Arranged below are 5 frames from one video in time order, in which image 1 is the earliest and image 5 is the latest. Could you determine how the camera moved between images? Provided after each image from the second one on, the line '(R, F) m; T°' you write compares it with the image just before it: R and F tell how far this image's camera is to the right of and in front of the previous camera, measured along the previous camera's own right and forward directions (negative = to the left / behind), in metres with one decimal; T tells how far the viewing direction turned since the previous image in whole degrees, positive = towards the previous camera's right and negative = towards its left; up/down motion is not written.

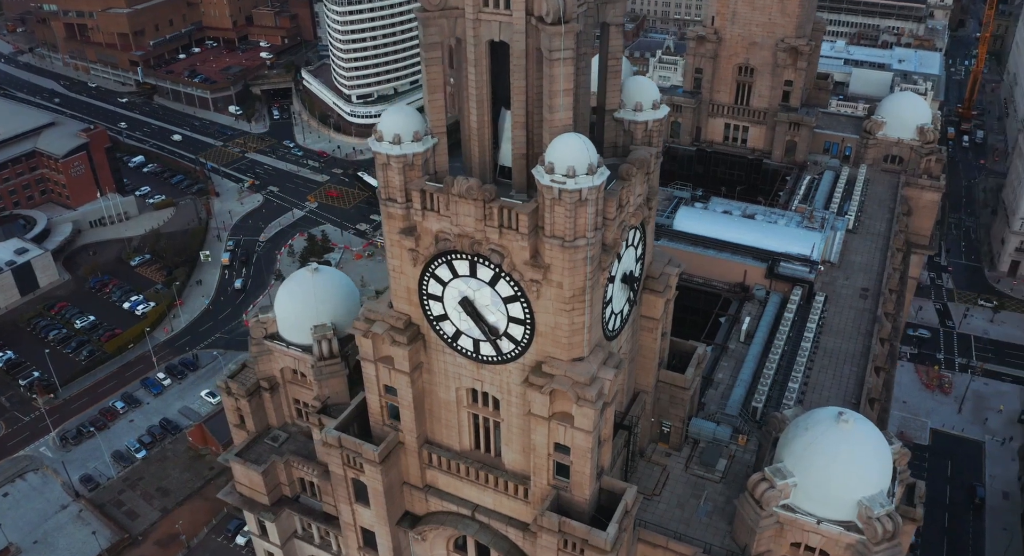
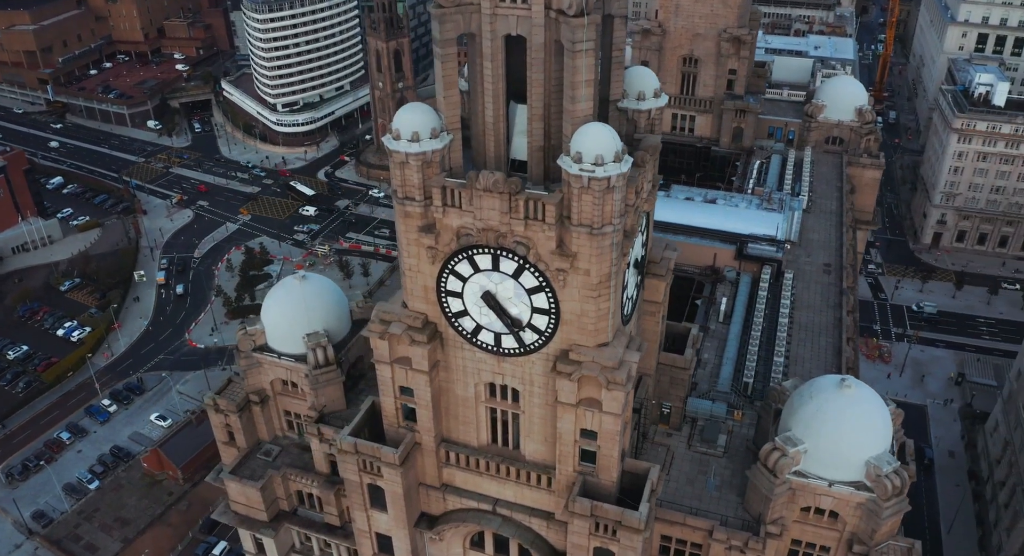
(-4.5, -0.1) m; +5°
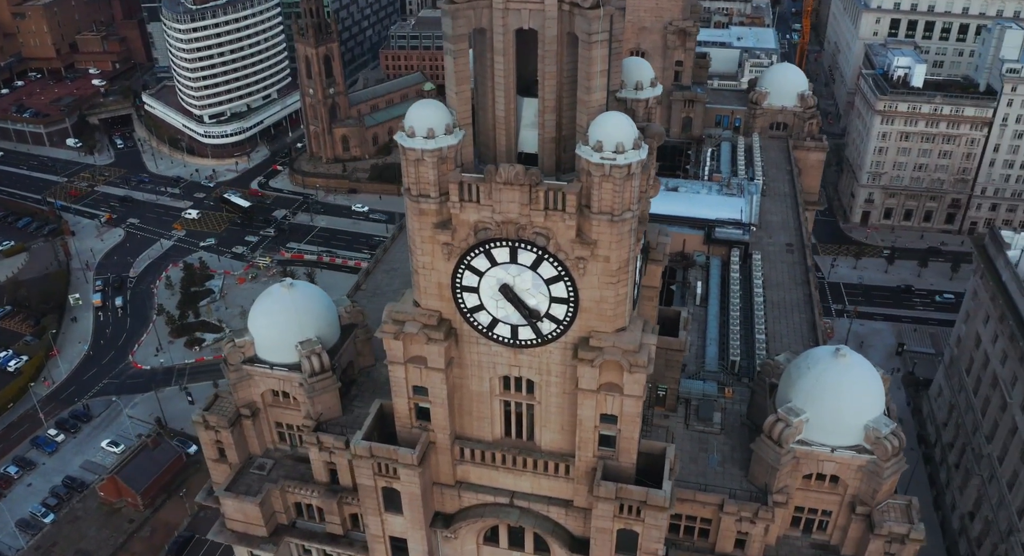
(-4.2, -0.2) m; +5°
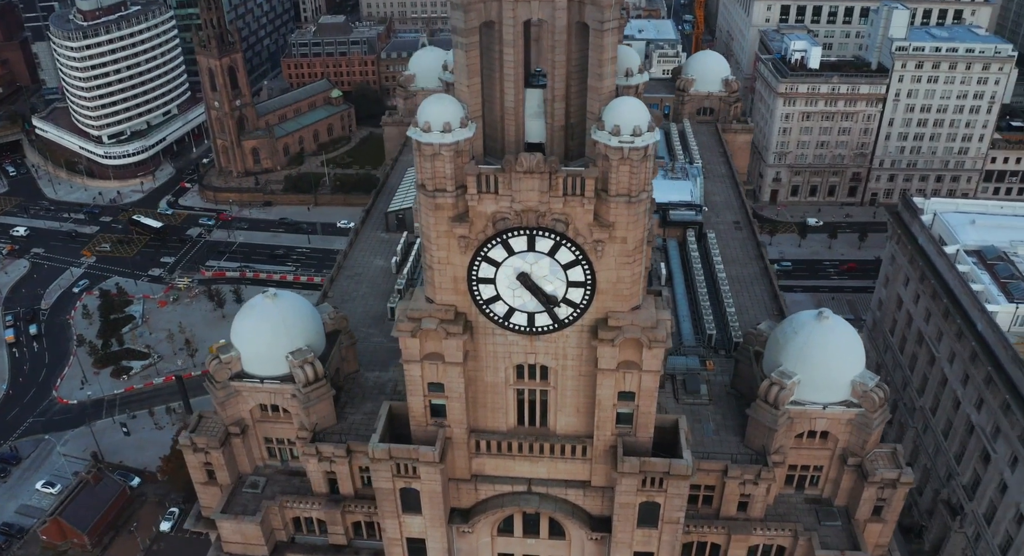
(-5.3, -0.3) m; +7°
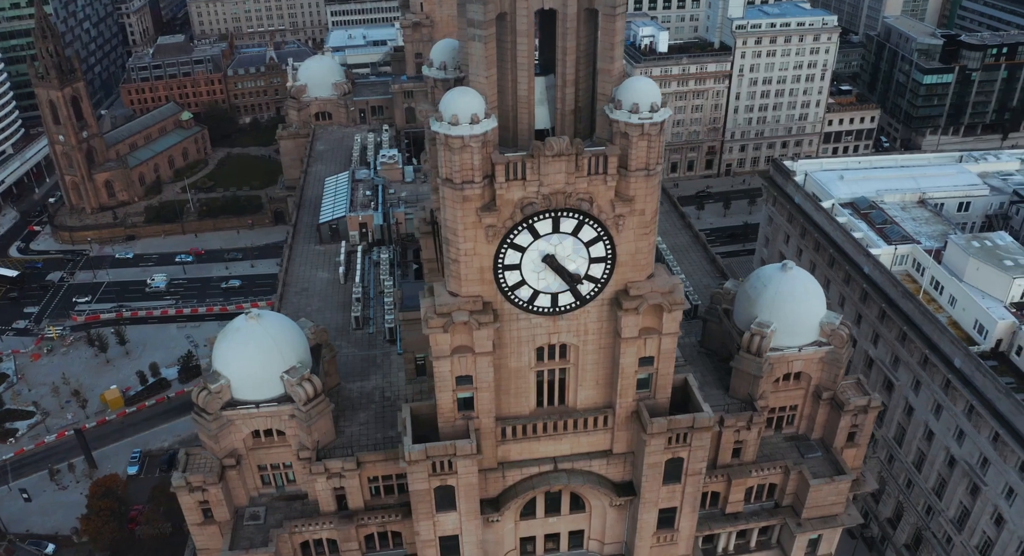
(-8.4, -0.3) m; +10°
